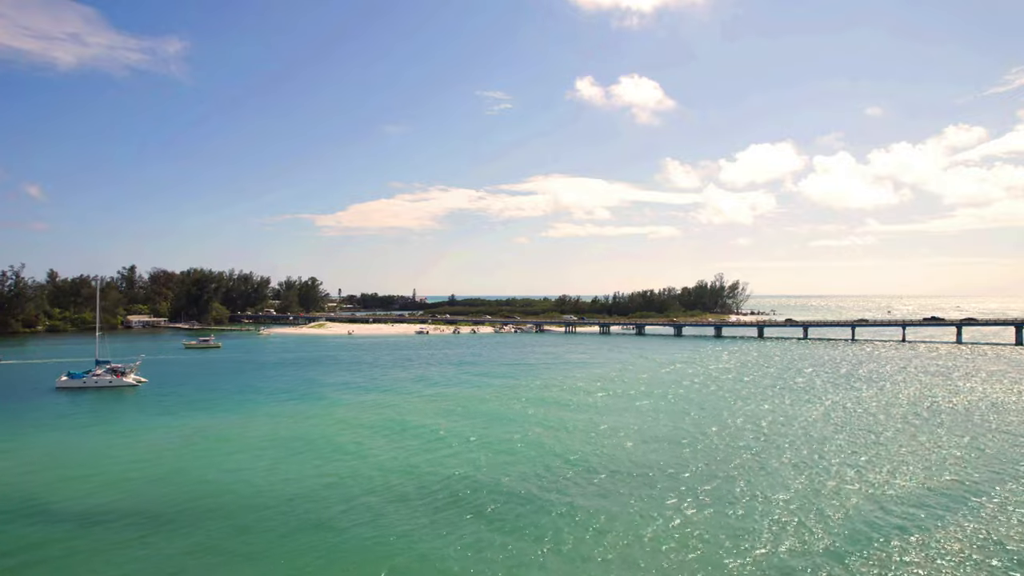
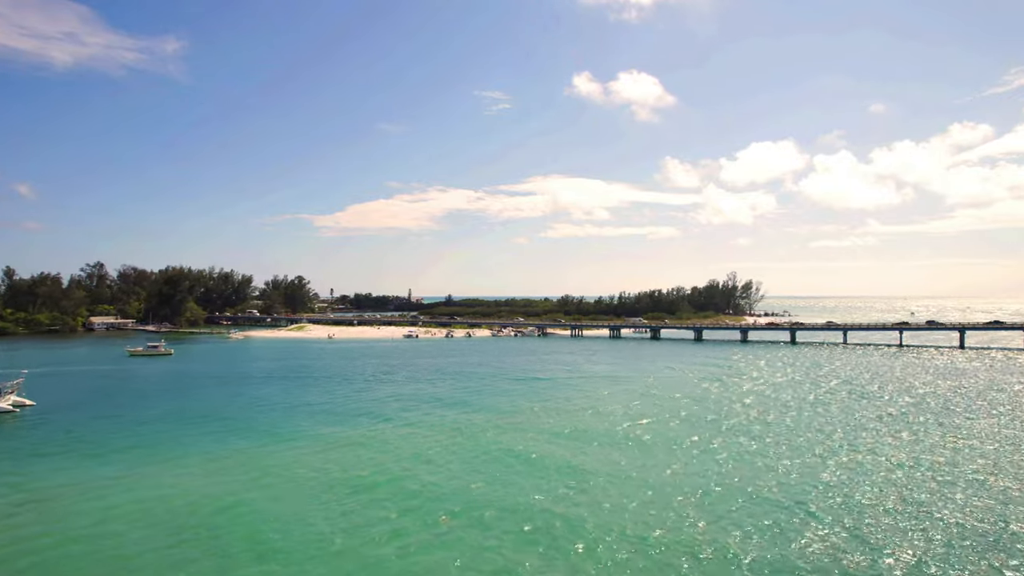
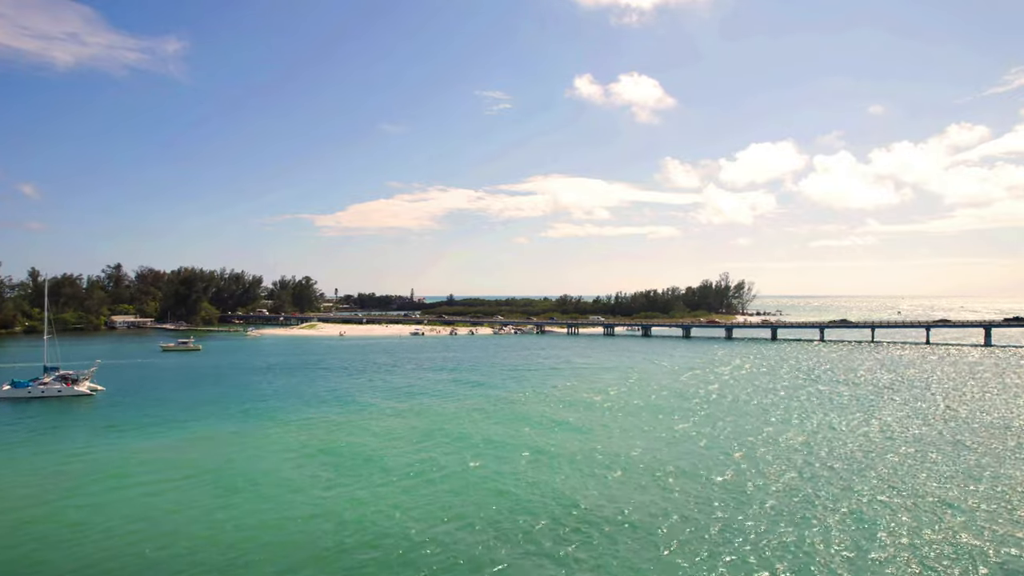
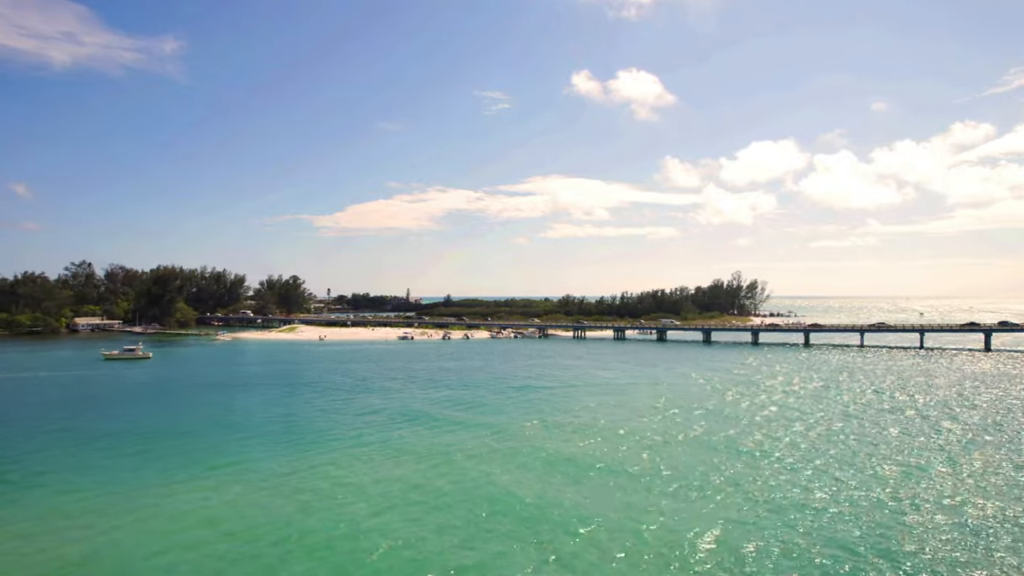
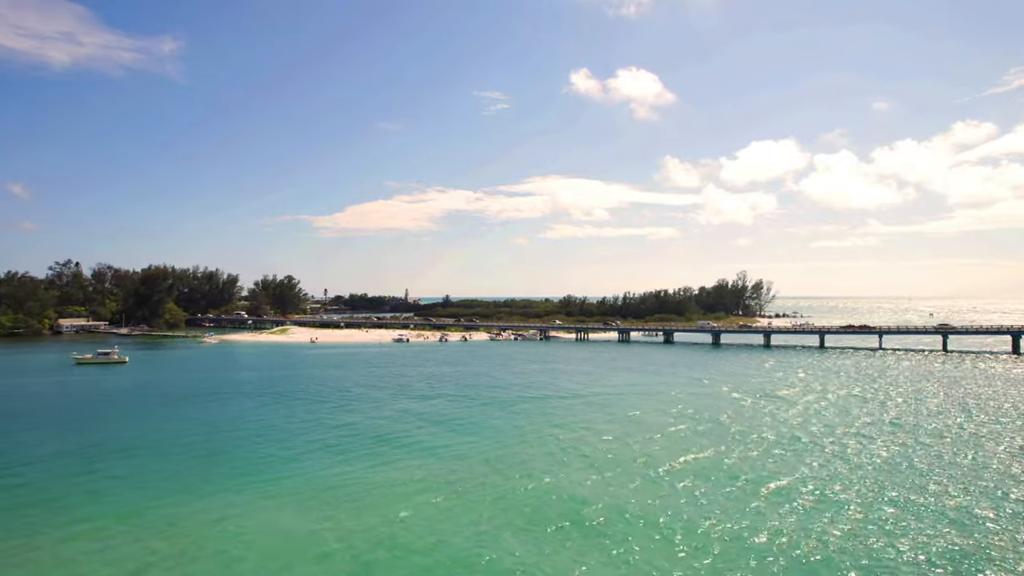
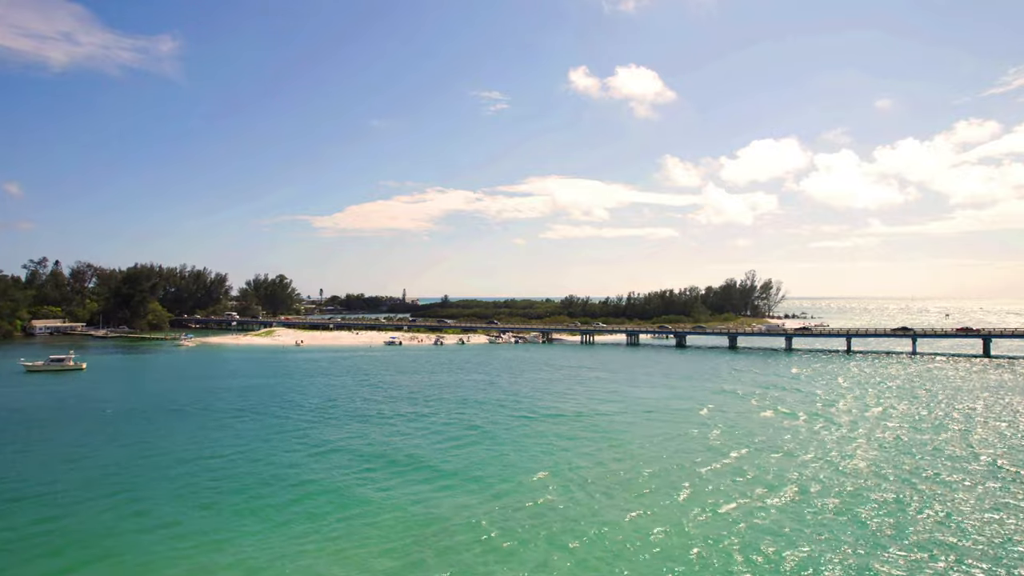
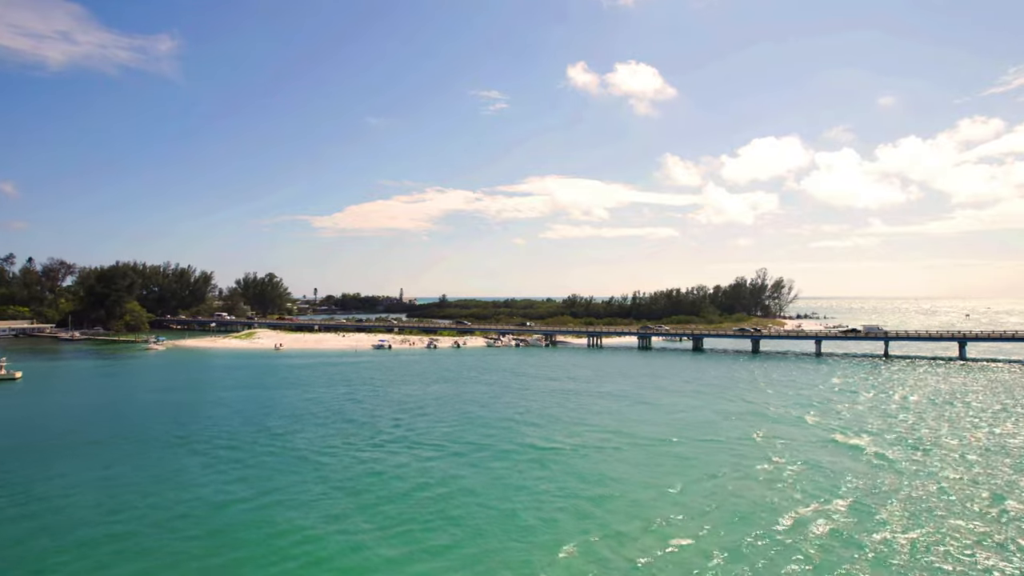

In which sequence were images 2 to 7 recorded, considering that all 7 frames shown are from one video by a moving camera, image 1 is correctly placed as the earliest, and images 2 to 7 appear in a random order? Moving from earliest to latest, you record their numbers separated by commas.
3, 2, 4, 5, 6, 7
